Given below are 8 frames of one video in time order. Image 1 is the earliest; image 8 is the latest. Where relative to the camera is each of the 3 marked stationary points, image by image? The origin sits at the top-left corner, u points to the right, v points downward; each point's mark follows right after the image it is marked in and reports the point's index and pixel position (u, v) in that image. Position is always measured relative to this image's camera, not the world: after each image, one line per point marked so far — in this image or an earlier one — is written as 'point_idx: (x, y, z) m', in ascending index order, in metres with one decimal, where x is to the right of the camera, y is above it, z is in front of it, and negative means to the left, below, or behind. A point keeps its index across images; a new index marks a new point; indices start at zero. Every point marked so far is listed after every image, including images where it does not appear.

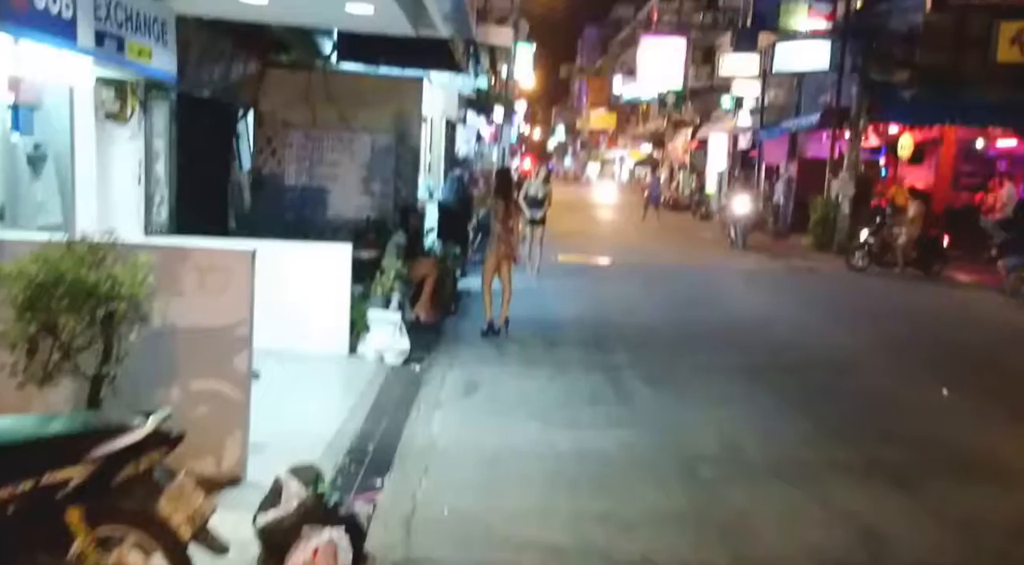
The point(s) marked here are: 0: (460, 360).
0: (-0.5, -0.8, +11.3) m
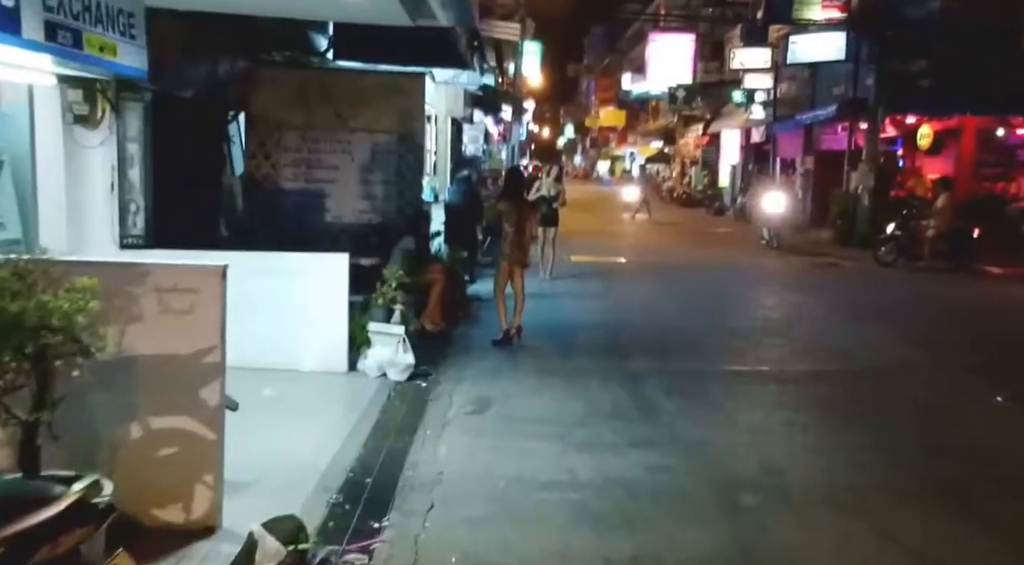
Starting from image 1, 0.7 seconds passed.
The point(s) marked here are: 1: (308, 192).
0: (-0.4, -0.8, +10.5) m
1: (-2.6, +1.2, +14.6) m
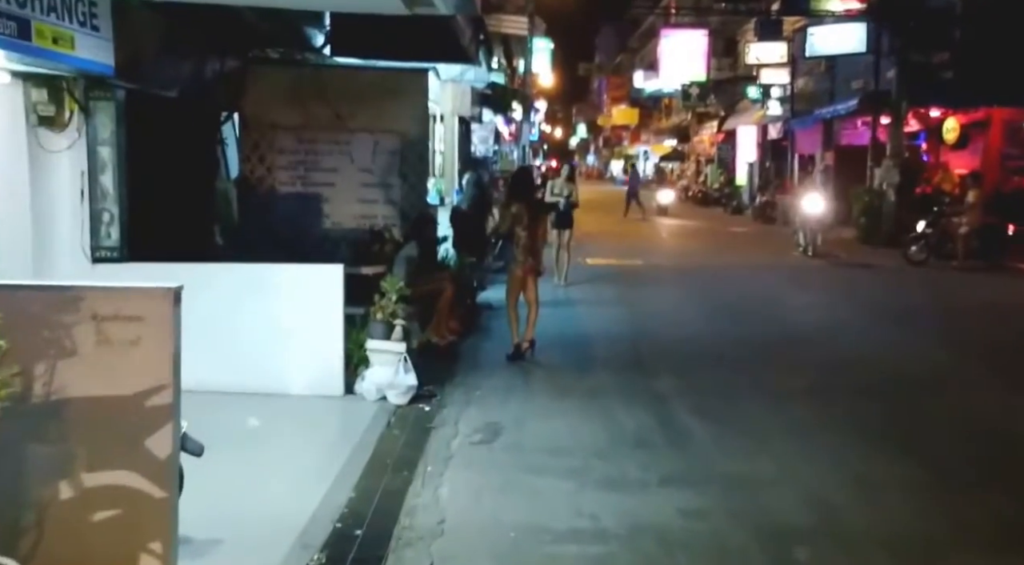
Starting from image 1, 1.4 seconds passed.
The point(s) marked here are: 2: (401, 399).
0: (-0.3, -0.9, +9.6) m
1: (-2.5, +1.0, +13.7) m
2: (-0.9, -0.9, +9.0) m
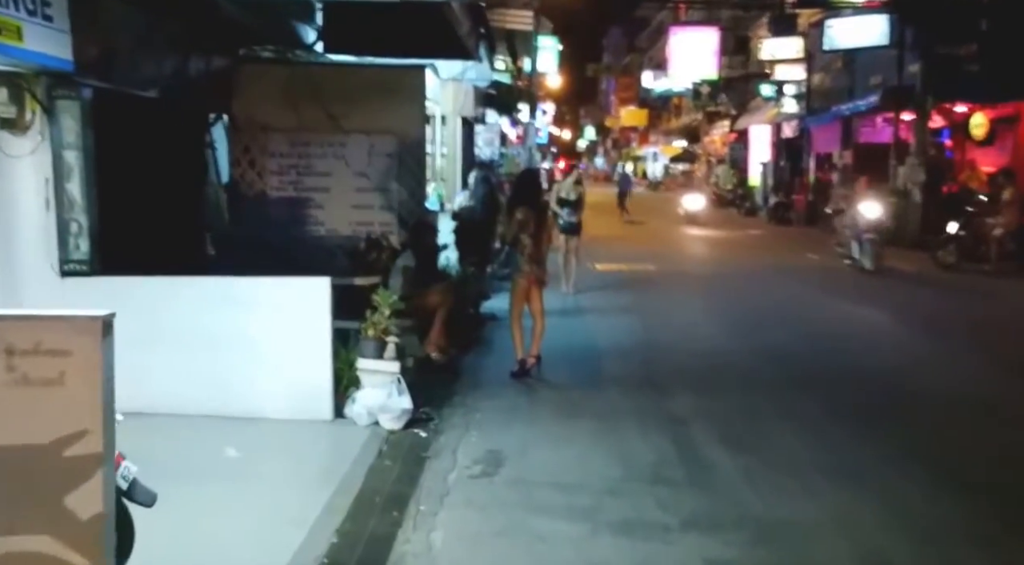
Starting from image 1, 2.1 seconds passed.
0: (-0.2, -1.0, +8.8) m
1: (-2.5, +0.9, +12.9) m
2: (-0.9, -1.0, +8.3) m
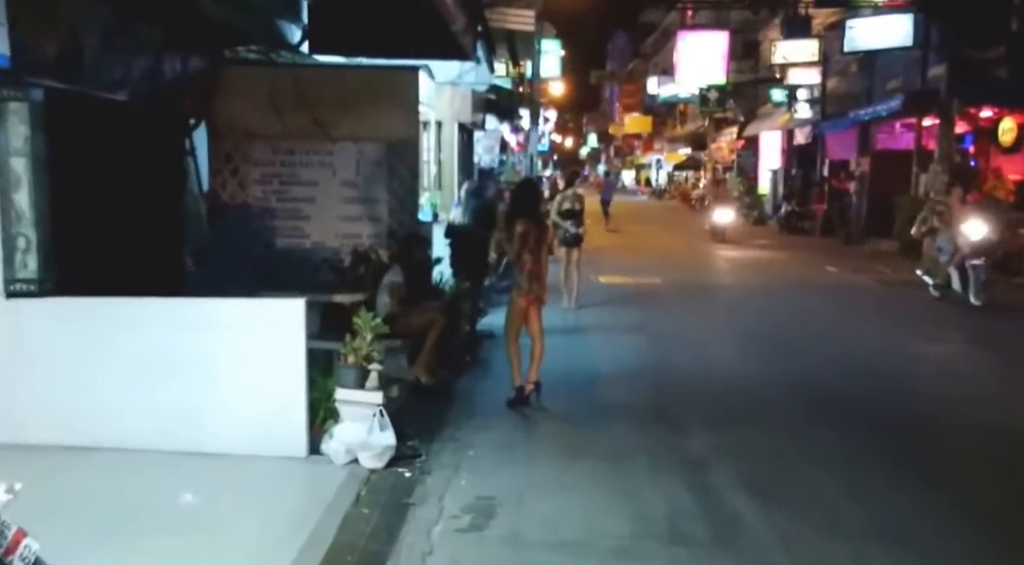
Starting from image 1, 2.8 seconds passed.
0: (-0.3, -1.2, +7.9) m
1: (-2.5, +0.7, +12.1) m
2: (-0.9, -1.2, +7.4) m
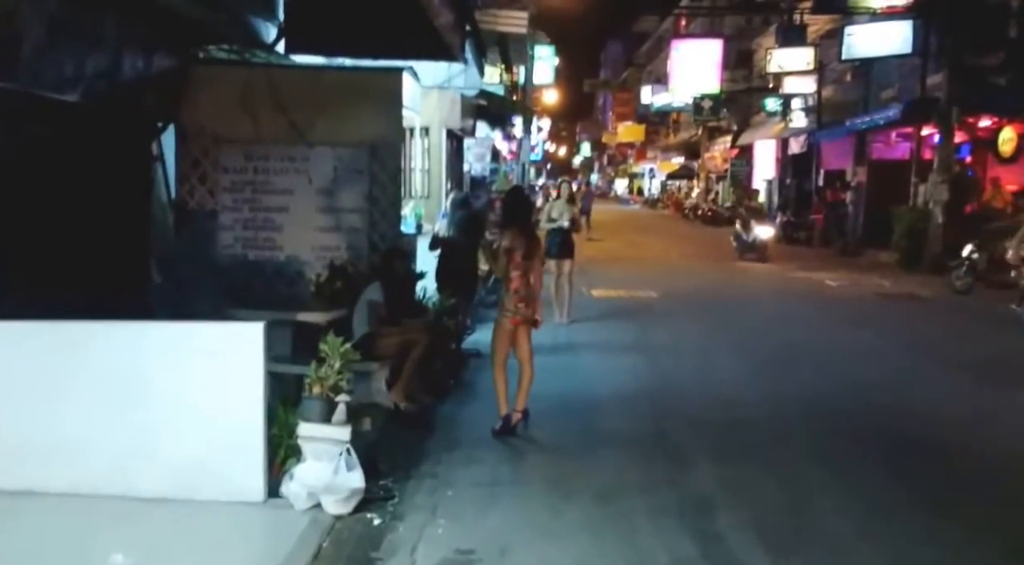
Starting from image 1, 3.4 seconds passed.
0: (-0.4, -1.3, +7.1) m
1: (-2.6, +0.6, +11.3) m
2: (-1.0, -1.3, +6.6) m
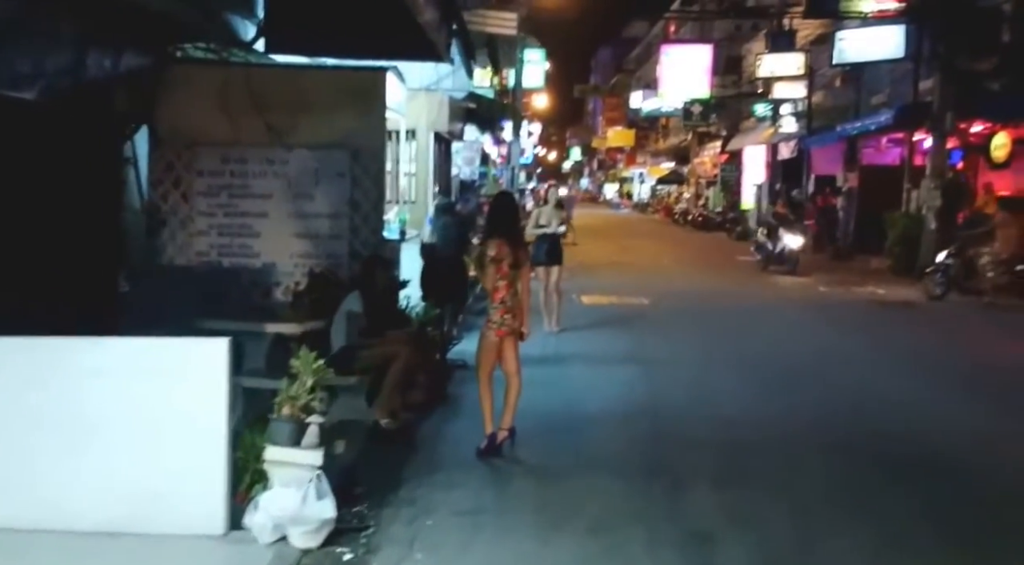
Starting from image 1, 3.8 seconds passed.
0: (-0.5, -1.4, +6.6) m
1: (-2.7, +0.5, +10.7) m
2: (-1.1, -1.4, +6.1) m
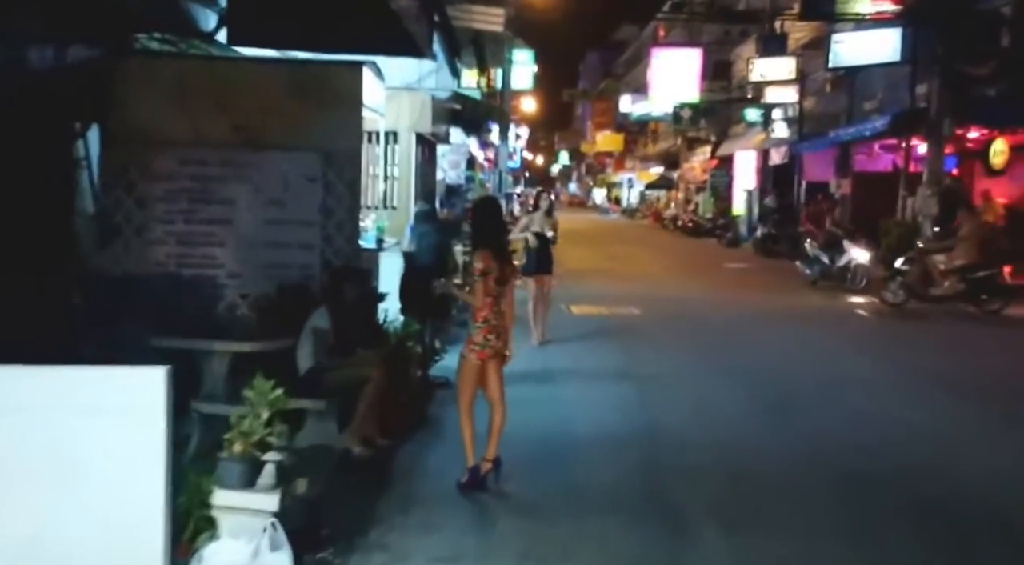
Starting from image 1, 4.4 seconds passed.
0: (-0.5, -1.5, +5.8) m
1: (-2.8, +0.4, +9.9) m
2: (-1.2, -1.5, +5.3) m
